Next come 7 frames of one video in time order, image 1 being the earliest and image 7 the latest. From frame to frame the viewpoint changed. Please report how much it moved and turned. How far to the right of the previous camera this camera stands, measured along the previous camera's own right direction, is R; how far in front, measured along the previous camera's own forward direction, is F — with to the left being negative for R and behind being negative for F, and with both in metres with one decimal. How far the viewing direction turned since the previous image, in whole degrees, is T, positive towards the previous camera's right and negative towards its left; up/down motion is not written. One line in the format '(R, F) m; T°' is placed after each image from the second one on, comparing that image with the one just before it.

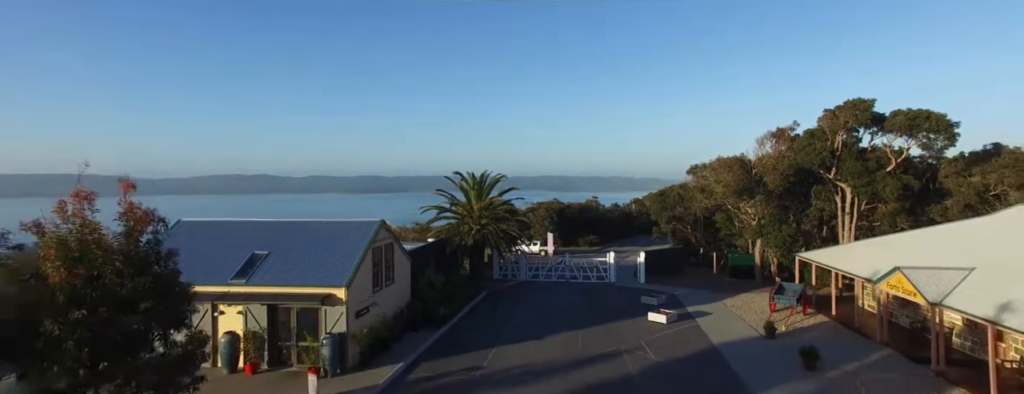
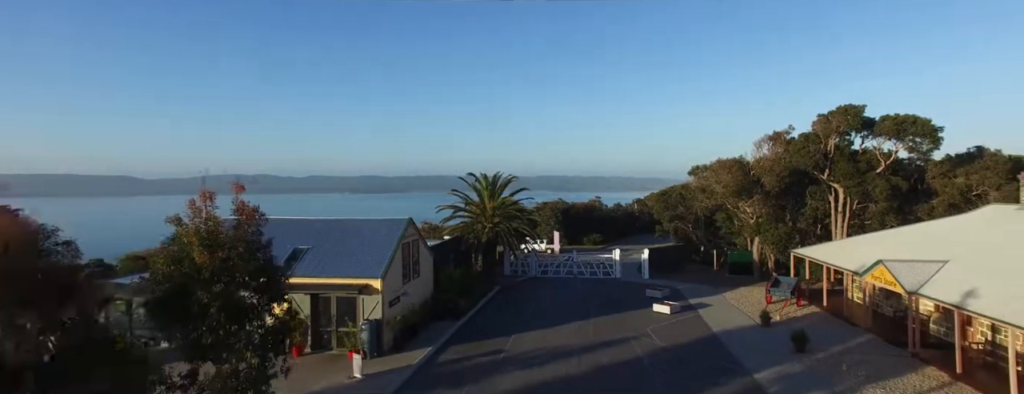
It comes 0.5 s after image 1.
(-0.6, -1.6) m; 0°
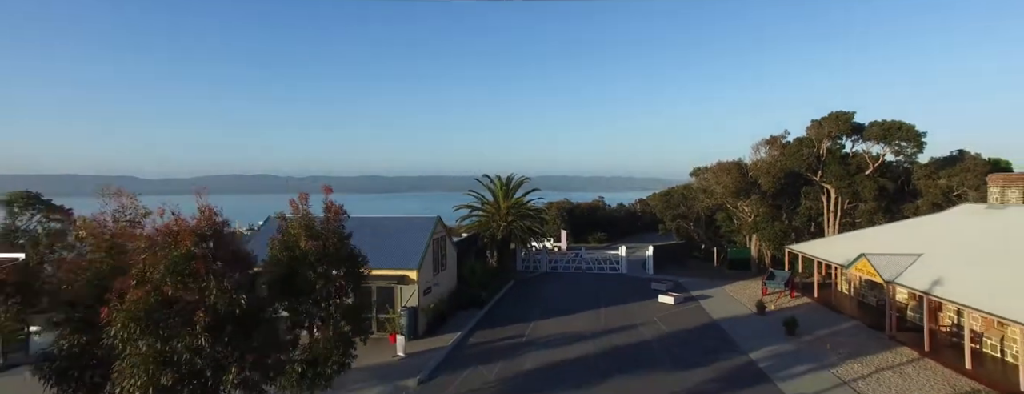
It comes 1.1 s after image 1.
(-0.7, -2.0) m; 0°
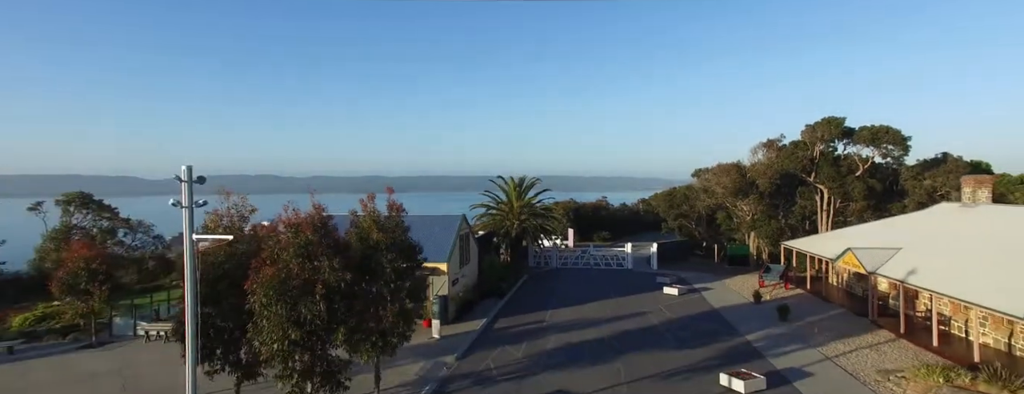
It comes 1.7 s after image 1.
(-0.7, -2.0) m; 0°
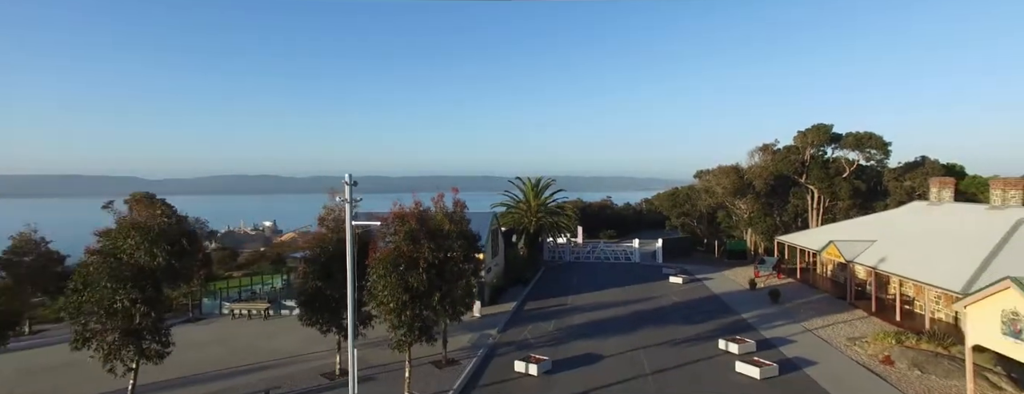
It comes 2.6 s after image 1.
(-1.1, -3.2) m; 0°
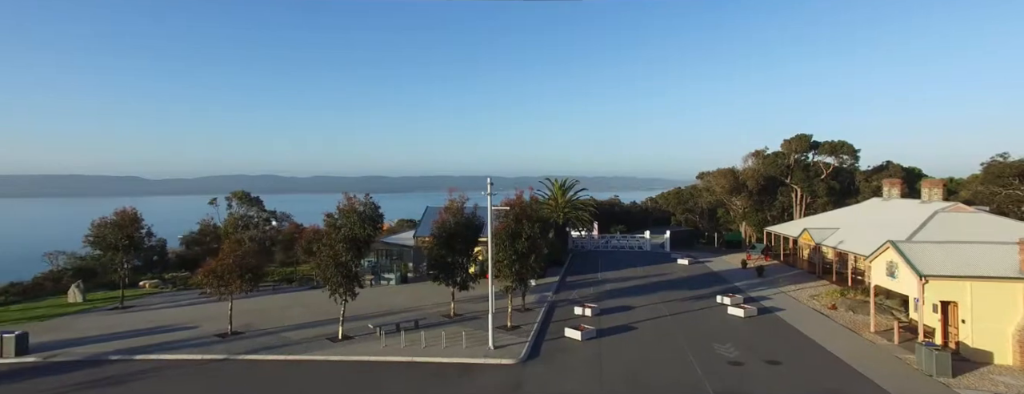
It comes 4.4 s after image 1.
(-2.4, -6.6) m; 0°
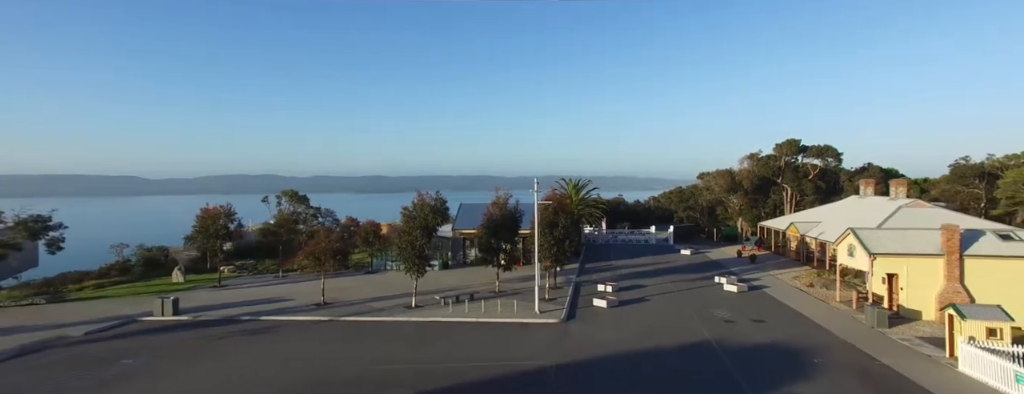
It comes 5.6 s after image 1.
(-1.6, -4.6) m; 0°
